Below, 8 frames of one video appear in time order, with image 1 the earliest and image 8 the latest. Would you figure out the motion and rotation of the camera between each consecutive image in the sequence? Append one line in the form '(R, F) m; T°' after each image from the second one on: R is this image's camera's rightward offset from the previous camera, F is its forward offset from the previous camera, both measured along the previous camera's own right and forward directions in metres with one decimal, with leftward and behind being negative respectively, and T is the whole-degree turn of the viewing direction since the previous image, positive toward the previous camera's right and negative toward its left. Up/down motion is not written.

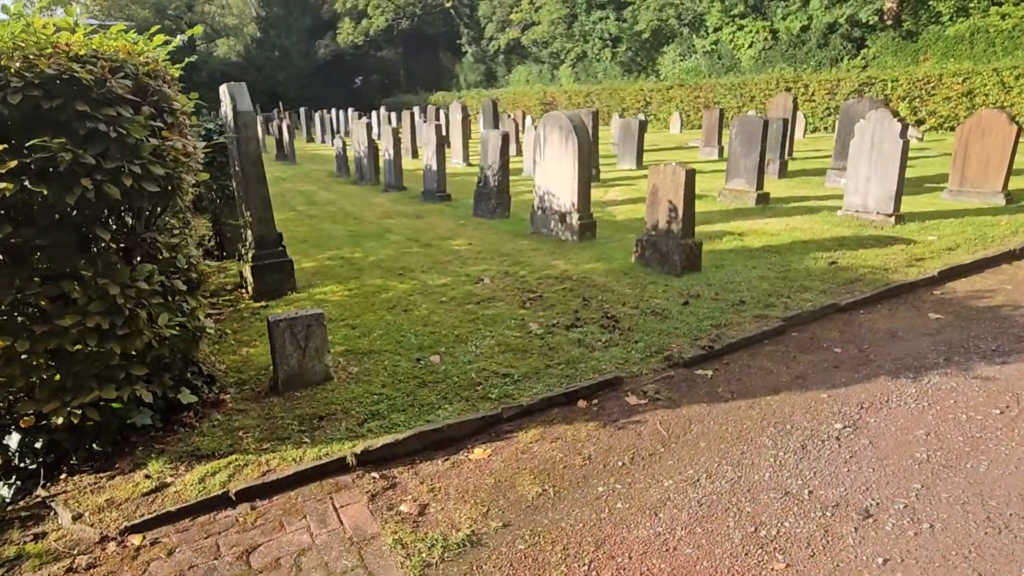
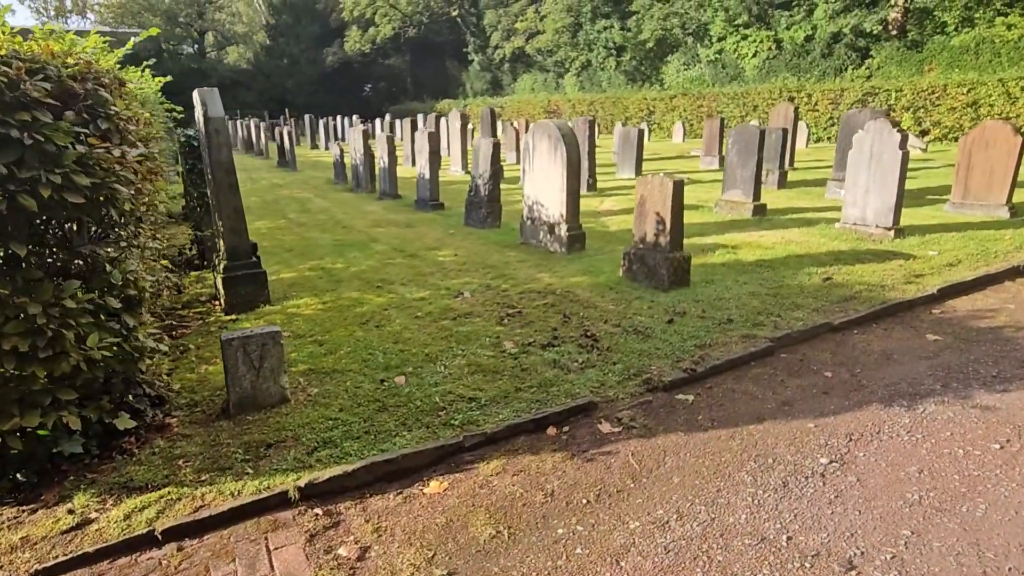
(+0.3, +0.2) m; 0°
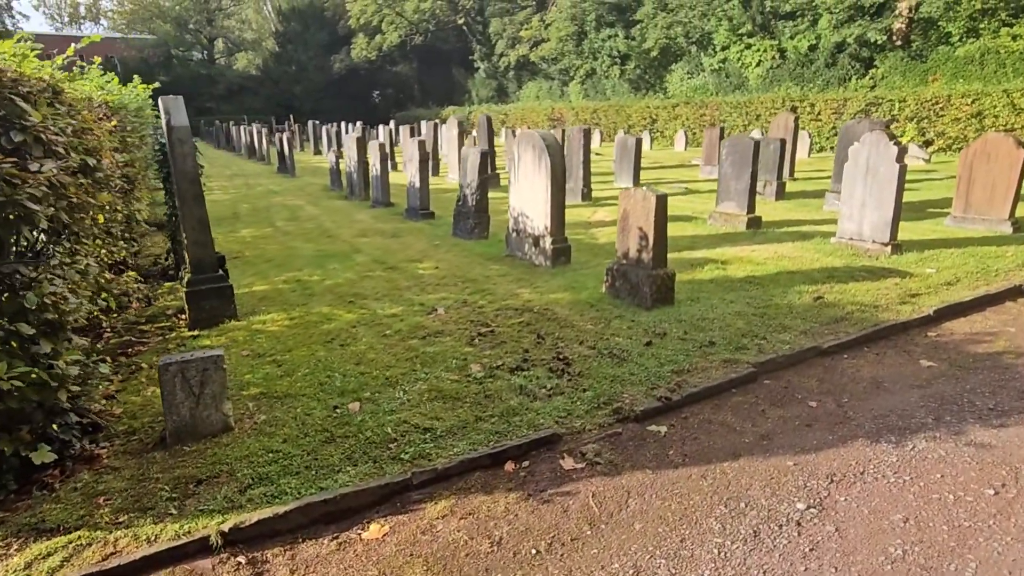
(+0.3, +0.3) m; 0°
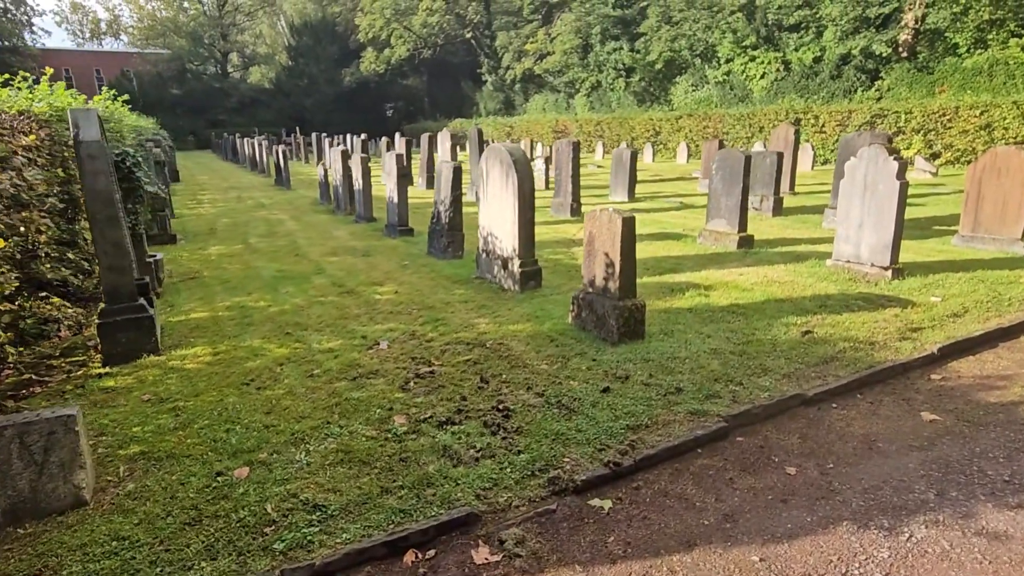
(+0.6, +0.6) m; -1°
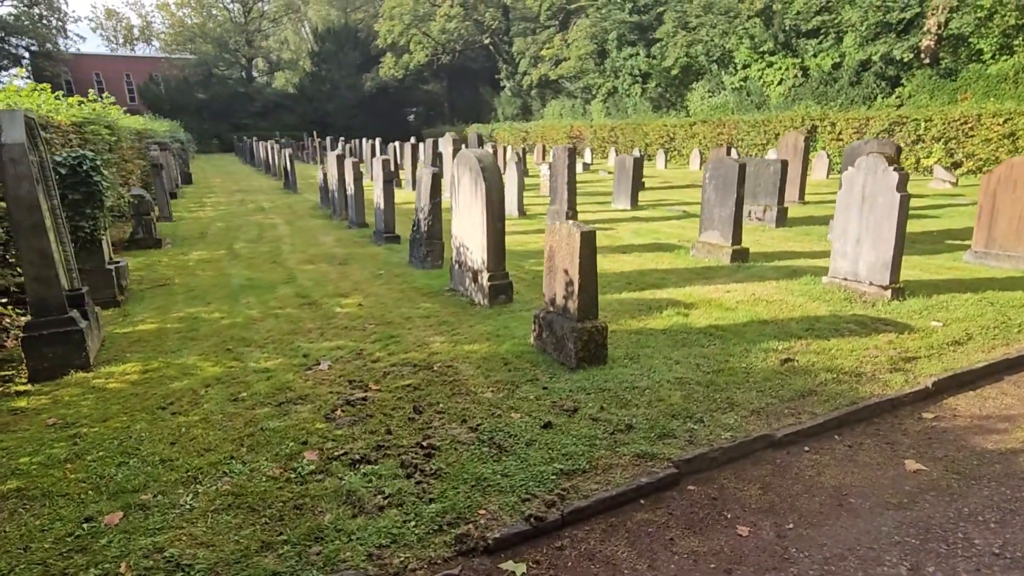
(+0.6, +0.4) m; -2°
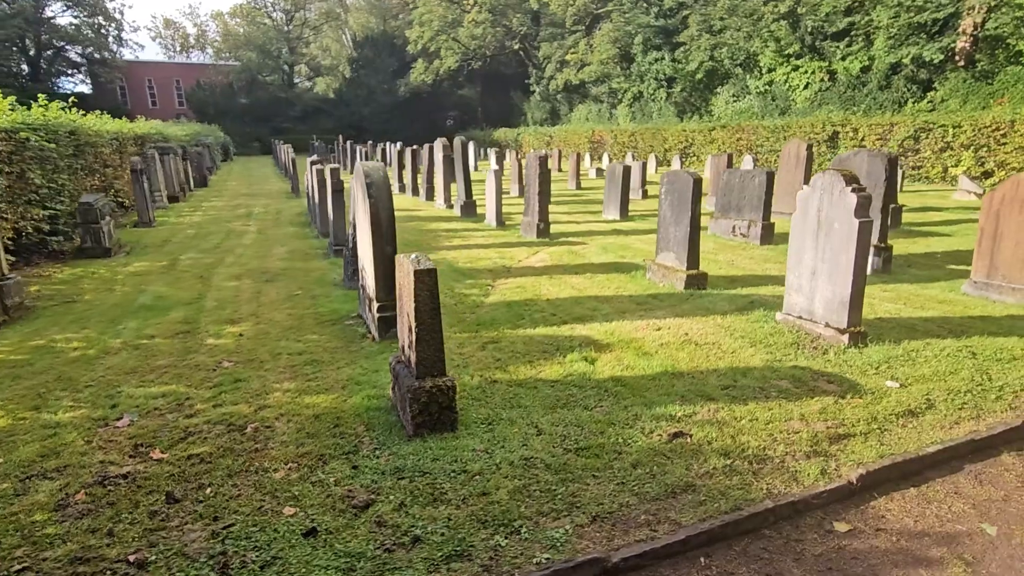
(+1.4, +1.0) m; -3°
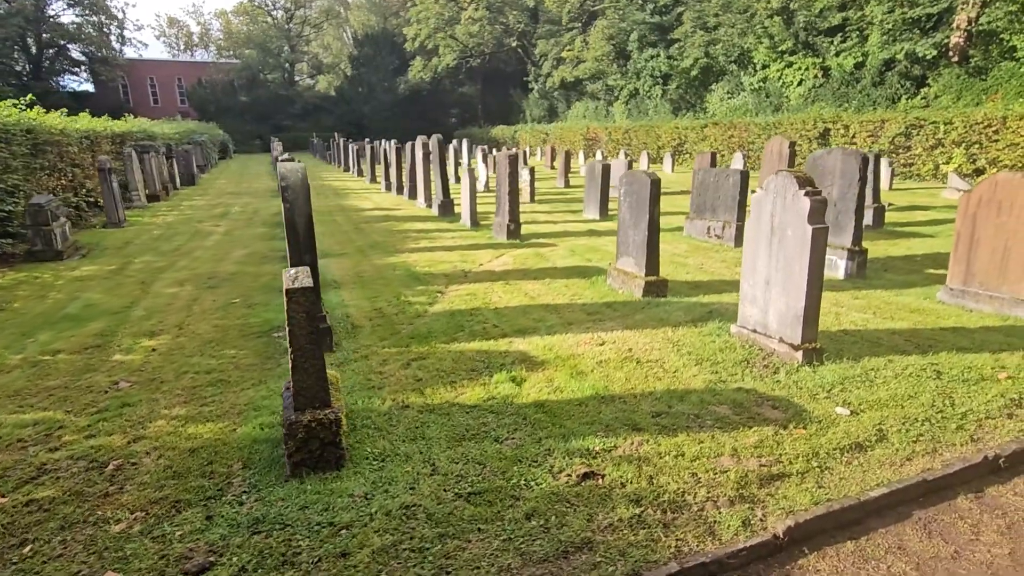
(+0.7, +0.5) m; 0°
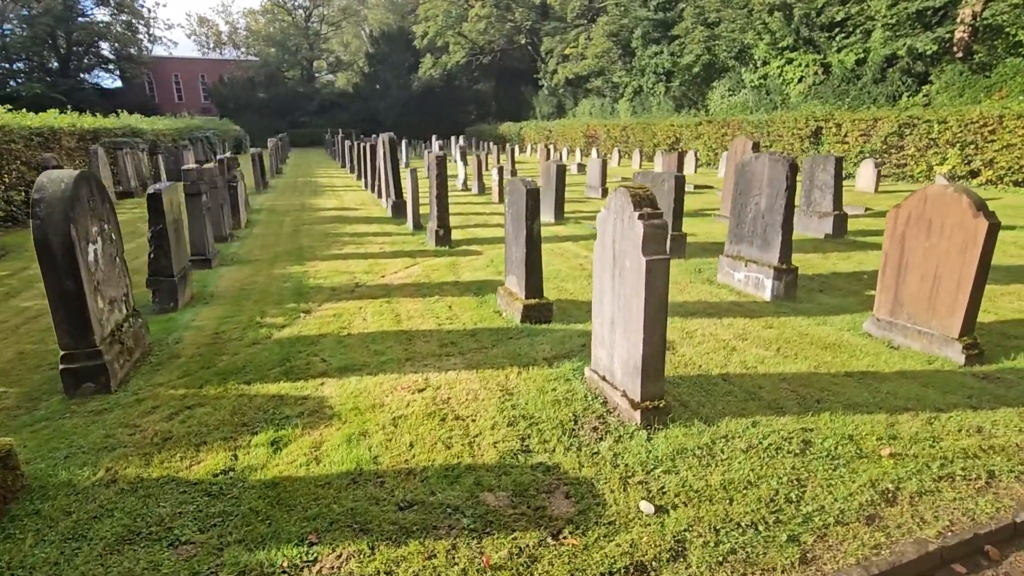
(+1.7, +1.0) m; -1°
